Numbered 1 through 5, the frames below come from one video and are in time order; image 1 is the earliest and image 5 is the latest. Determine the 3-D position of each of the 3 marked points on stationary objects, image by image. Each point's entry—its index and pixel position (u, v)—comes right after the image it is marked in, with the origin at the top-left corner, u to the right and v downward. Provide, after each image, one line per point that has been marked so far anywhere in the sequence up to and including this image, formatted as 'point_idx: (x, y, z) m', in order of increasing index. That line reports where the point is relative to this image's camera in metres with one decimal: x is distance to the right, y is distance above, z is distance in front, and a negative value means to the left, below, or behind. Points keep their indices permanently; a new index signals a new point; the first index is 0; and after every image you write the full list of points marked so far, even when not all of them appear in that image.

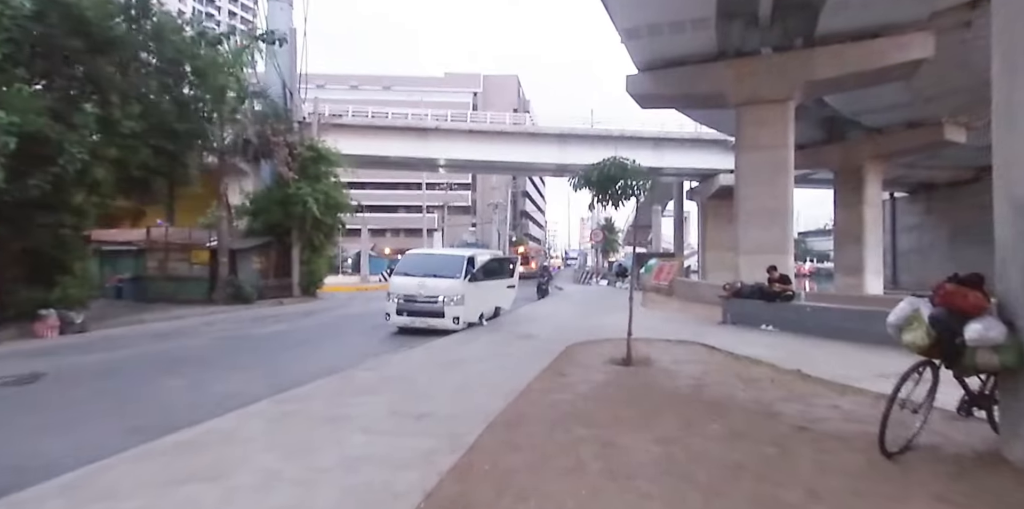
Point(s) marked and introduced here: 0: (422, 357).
0: (-1.8, -2.1, +9.8) m
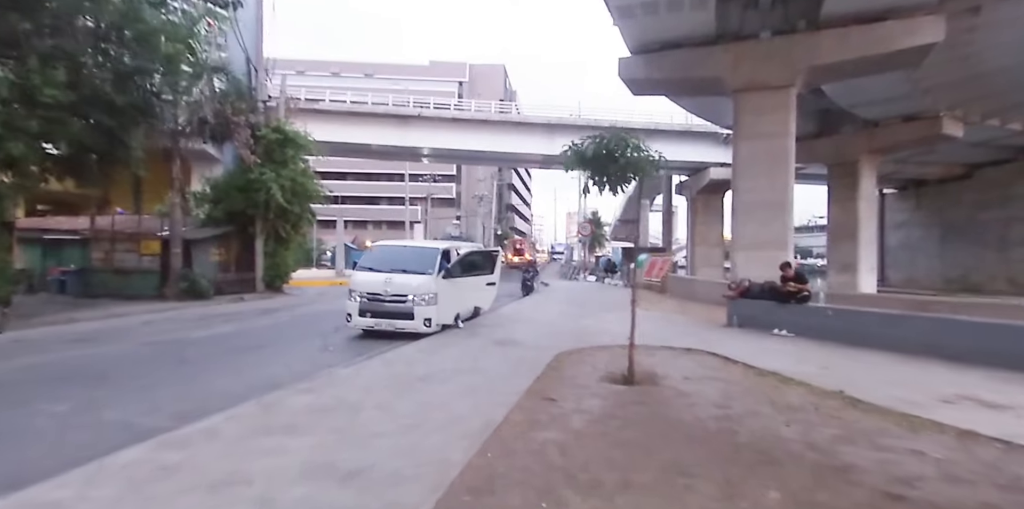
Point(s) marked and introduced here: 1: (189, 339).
0: (-2.2, -2.0, +8.0) m
1: (-8.8, -2.3, +12.9) m
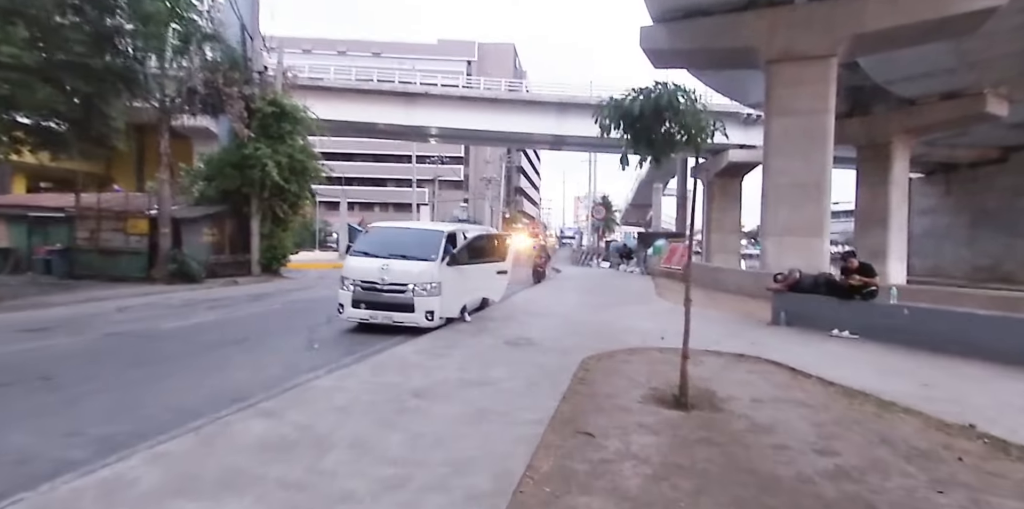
0: (-2.0, -1.7, +6.5) m
1: (-8.5, -1.8, +11.5) m
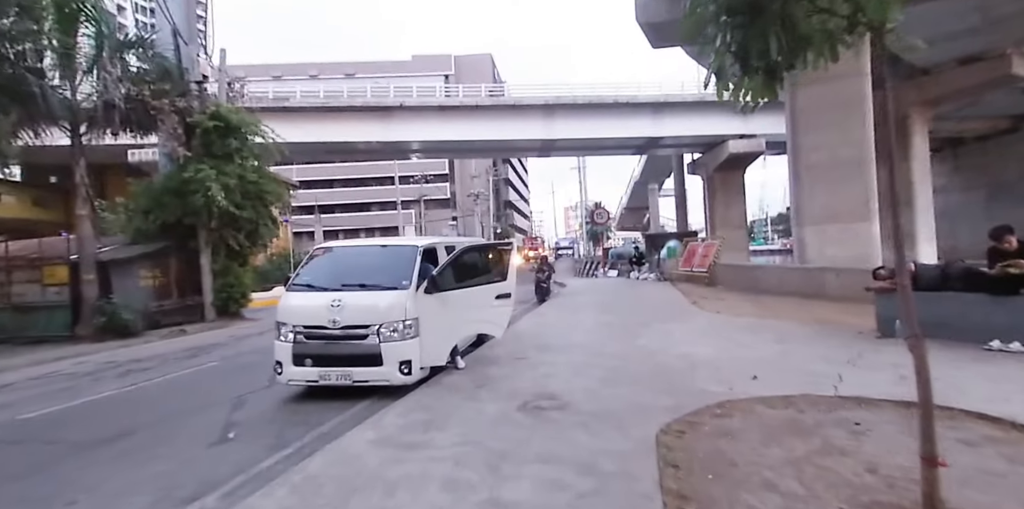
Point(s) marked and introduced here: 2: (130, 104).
0: (-1.7, -2.0, +3.2) m
1: (-8.2, -2.8, +8.1) m
2: (-14.6, +5.8, +18.6) m
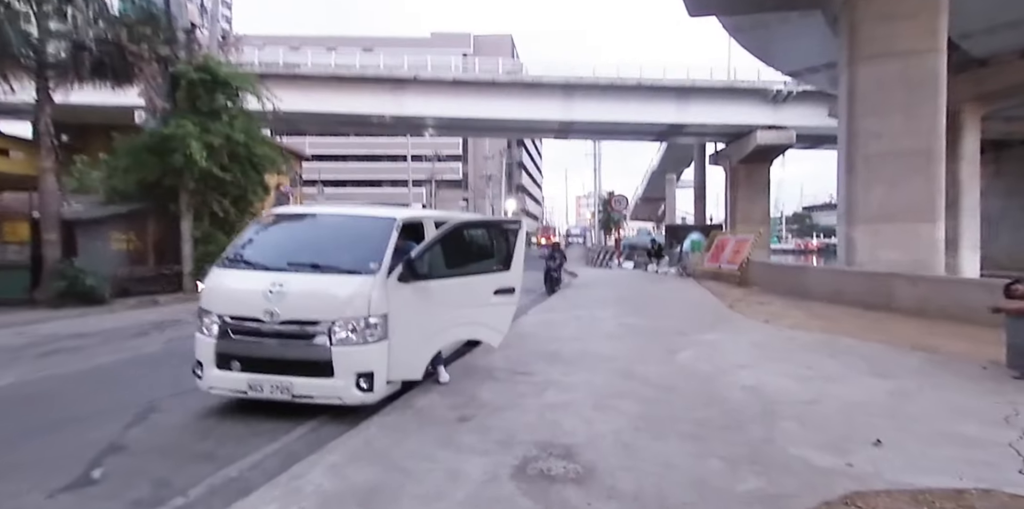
0: (-1.8, -1.8, +1.2) m
1: (-8.3, -2.1, +6.2) m
2: (-14.0, +7.1, +16.5) m
